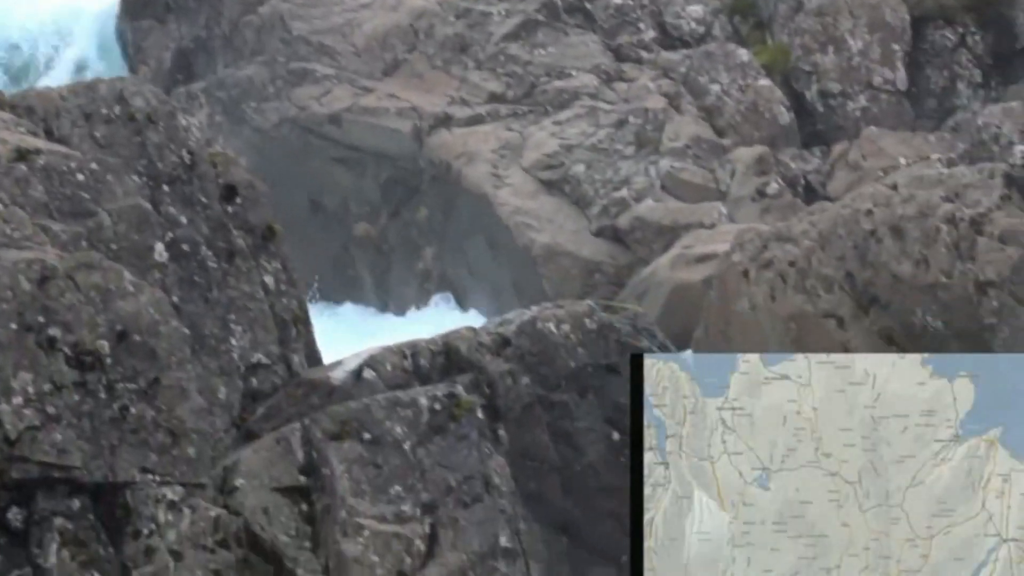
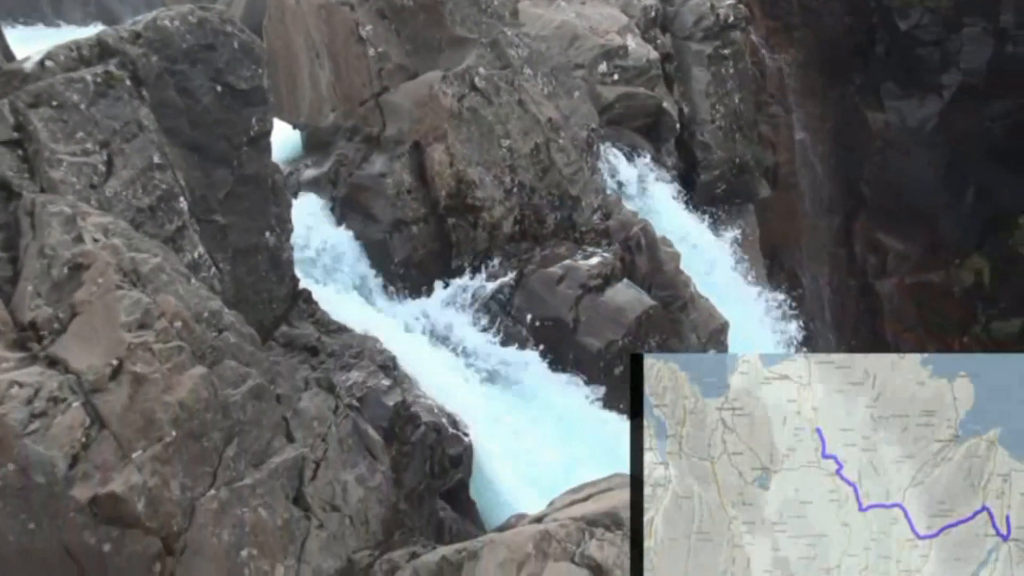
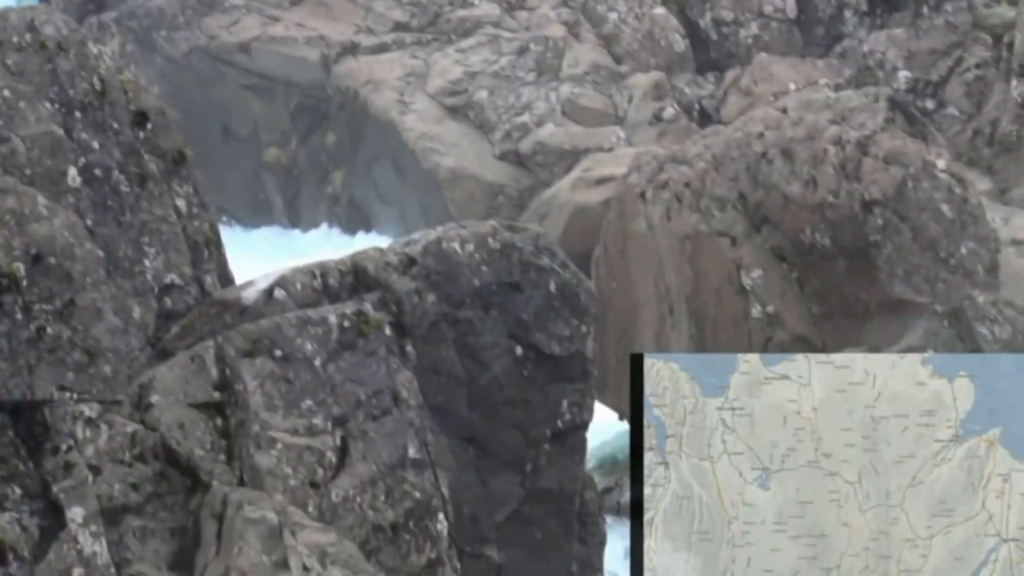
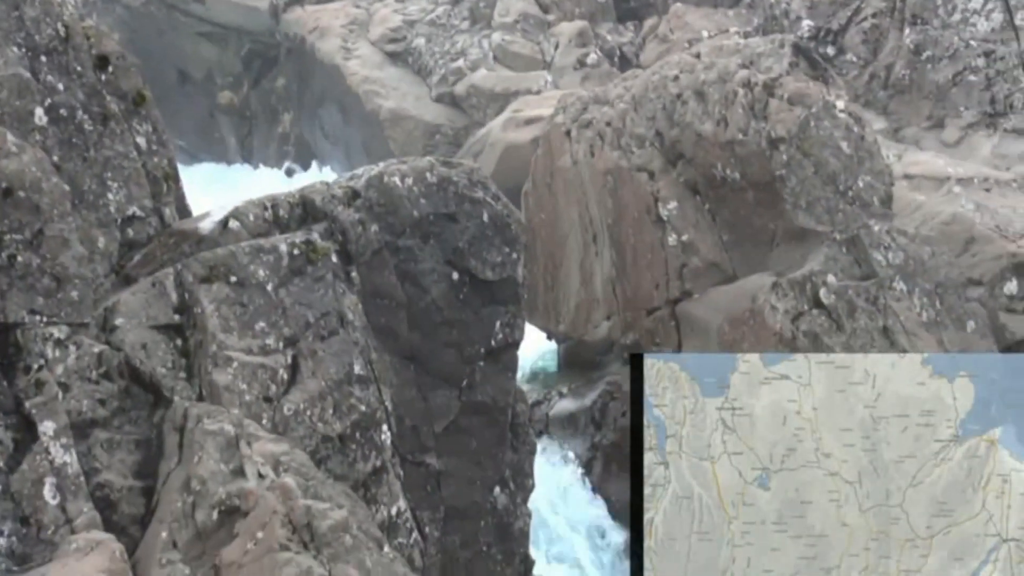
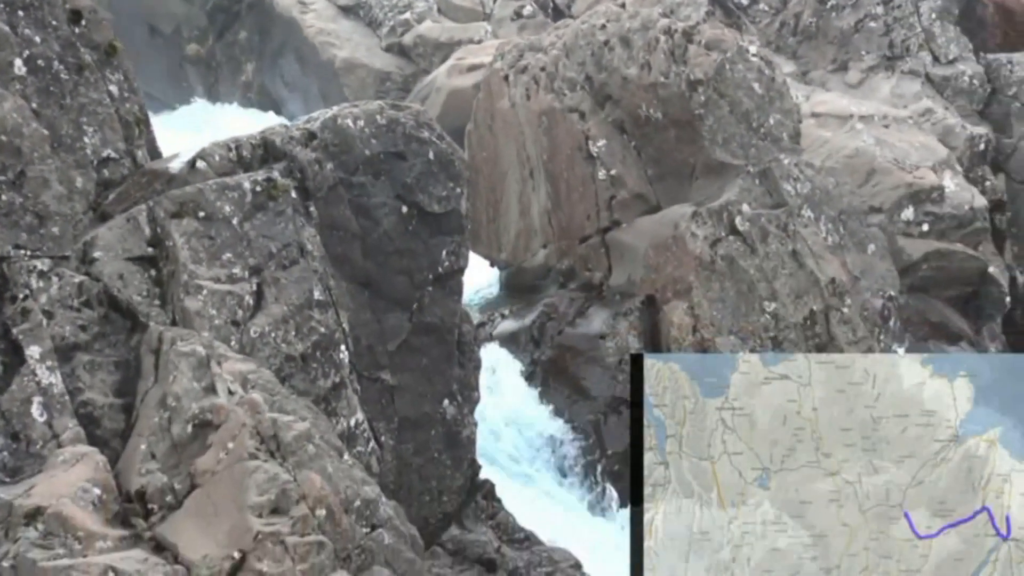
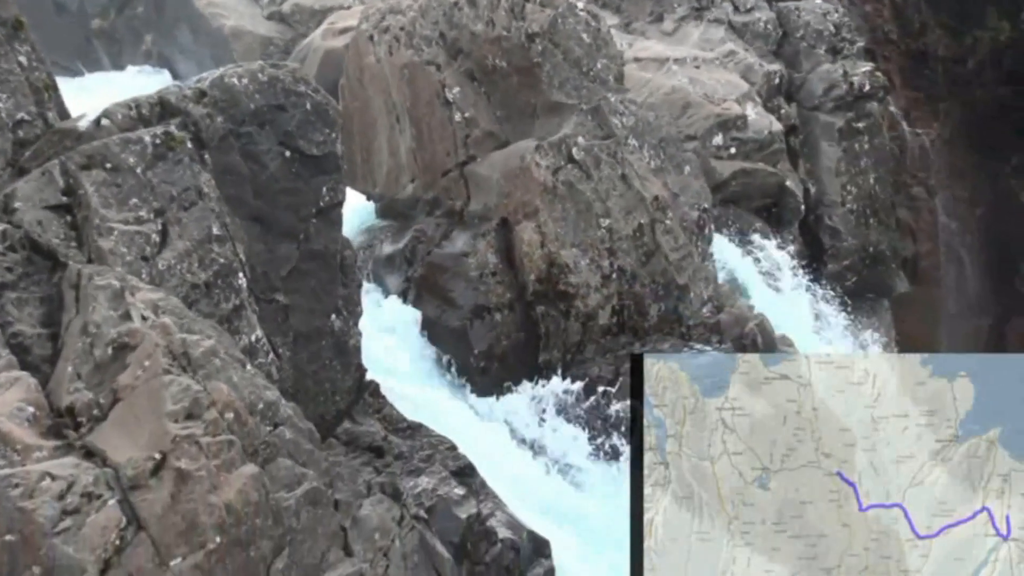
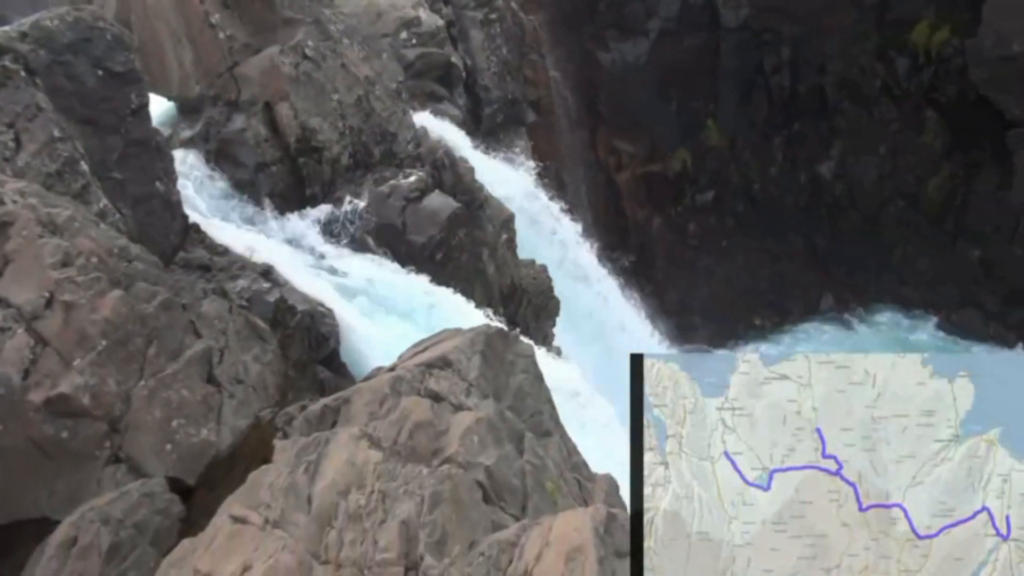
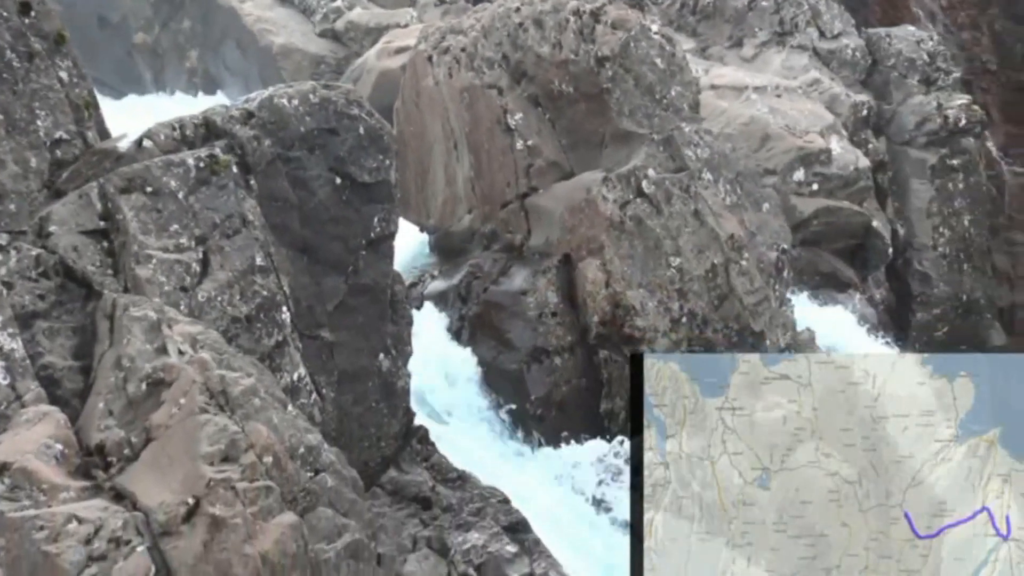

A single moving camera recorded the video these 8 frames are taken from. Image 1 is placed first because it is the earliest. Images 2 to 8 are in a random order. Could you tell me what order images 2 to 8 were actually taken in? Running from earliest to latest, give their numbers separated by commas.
3, 4, 5, 8, 6, 2, 7
